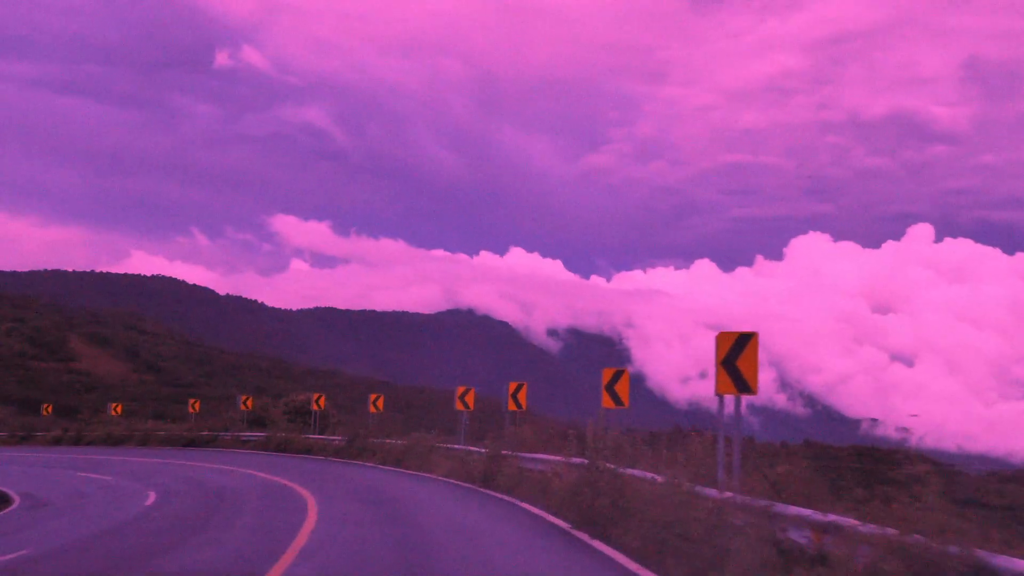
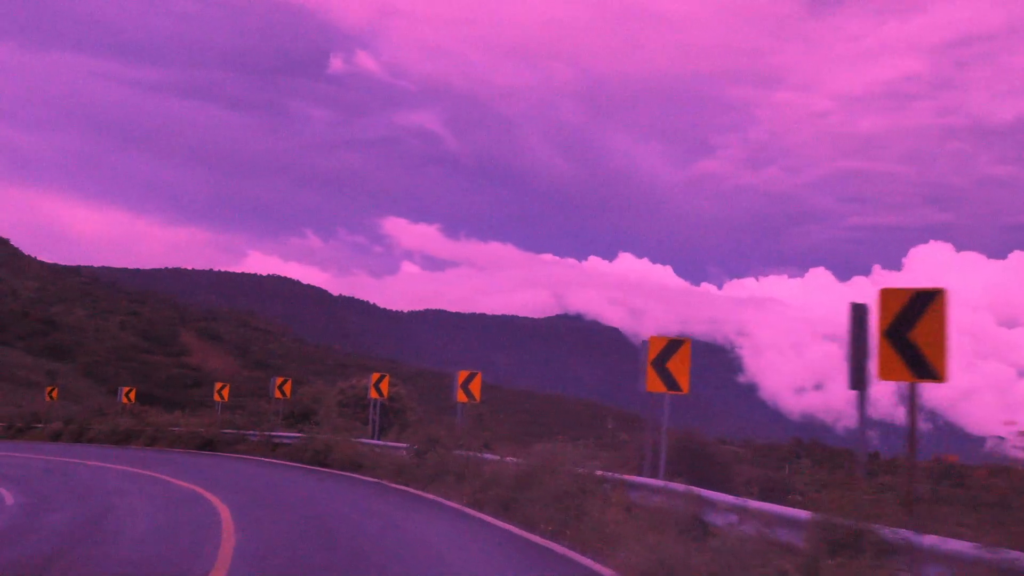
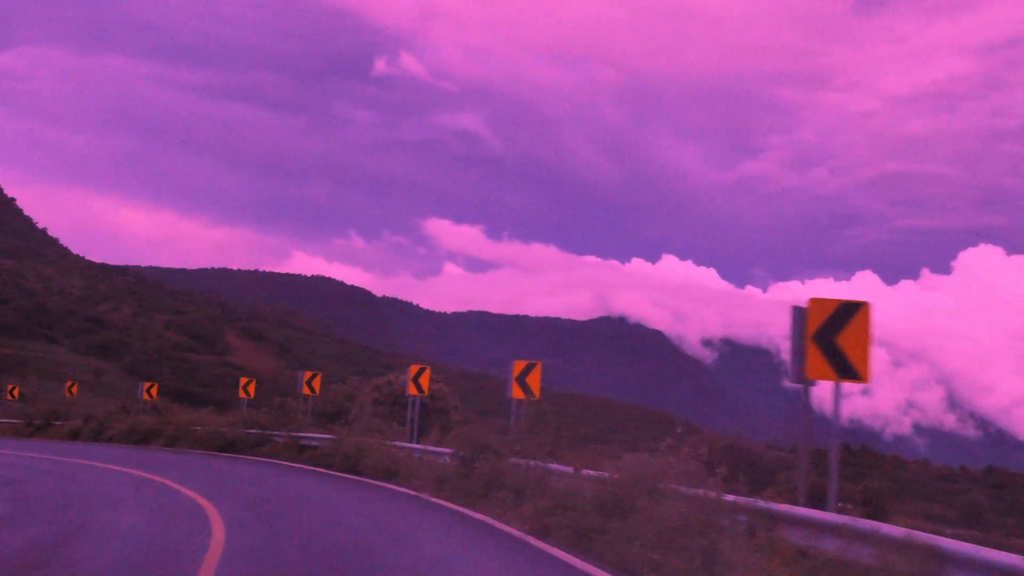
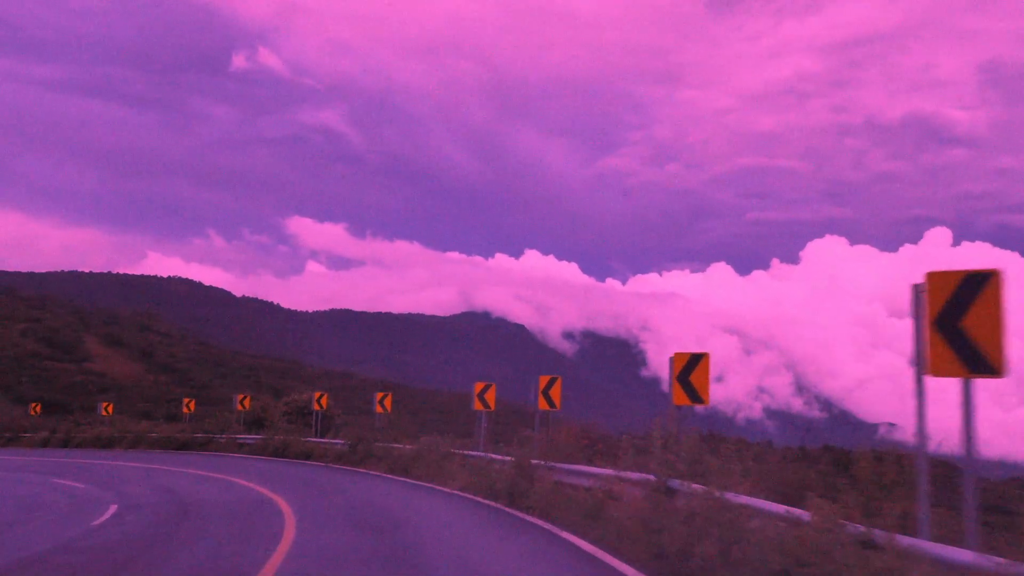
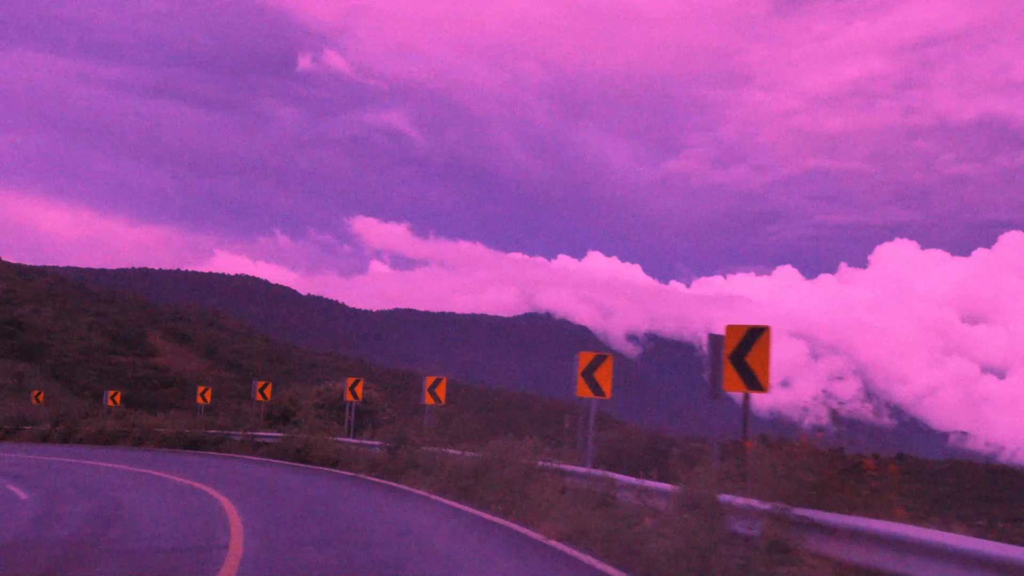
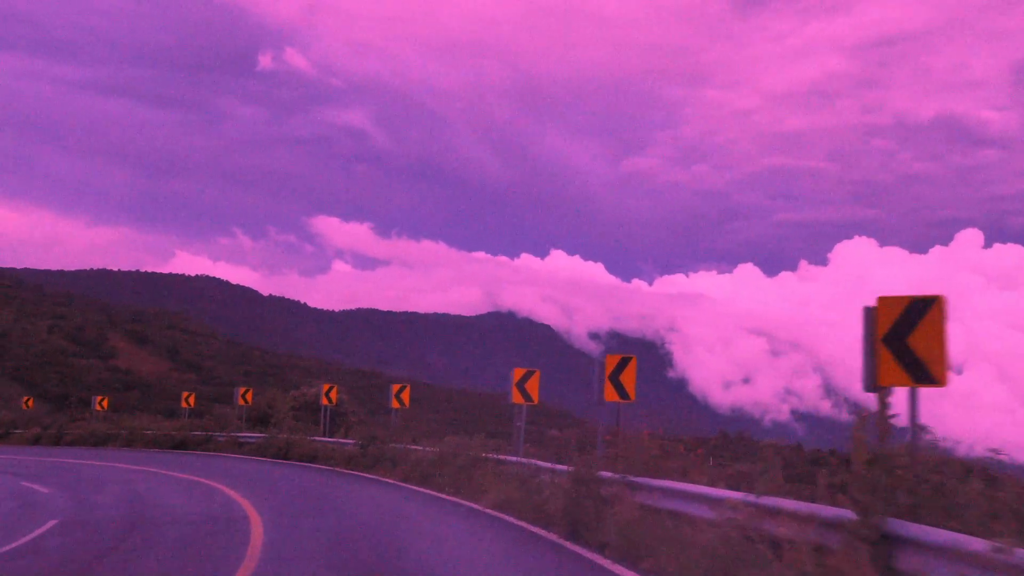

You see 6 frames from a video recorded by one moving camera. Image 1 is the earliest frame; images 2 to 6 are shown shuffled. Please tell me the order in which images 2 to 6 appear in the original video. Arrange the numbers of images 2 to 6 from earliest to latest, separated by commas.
4, 6, 5, 2, 3
